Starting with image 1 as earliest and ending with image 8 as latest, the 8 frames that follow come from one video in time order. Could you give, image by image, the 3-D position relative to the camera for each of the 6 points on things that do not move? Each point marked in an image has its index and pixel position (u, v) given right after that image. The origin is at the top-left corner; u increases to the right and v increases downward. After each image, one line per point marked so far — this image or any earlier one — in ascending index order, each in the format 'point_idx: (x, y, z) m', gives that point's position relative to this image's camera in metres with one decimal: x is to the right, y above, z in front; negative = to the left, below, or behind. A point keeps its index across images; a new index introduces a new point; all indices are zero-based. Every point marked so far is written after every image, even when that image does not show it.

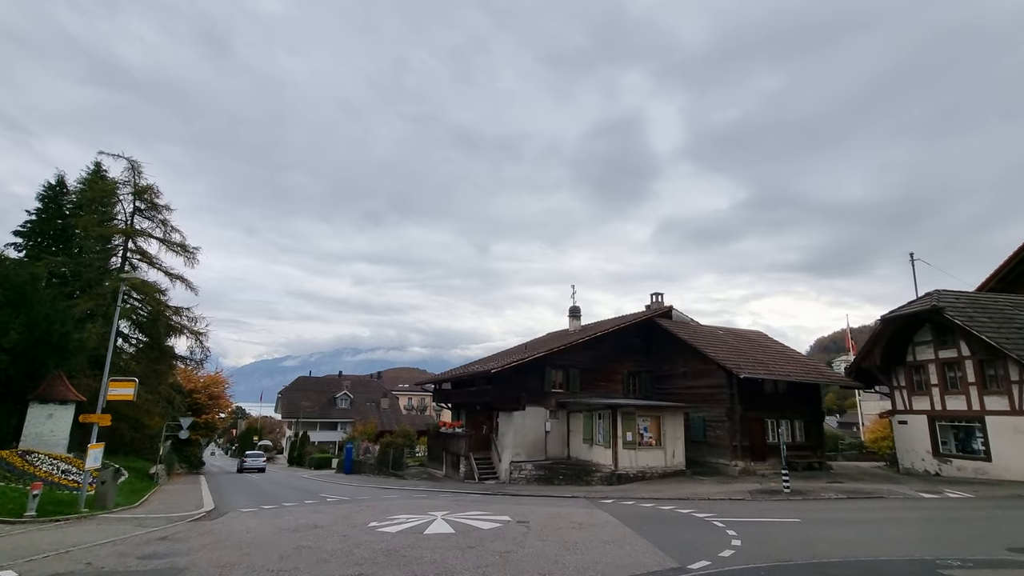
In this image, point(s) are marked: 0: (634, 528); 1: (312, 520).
0: (+2.8, -5.6, +11.4) m
1: (-5.2, -6.1, +12.8) m
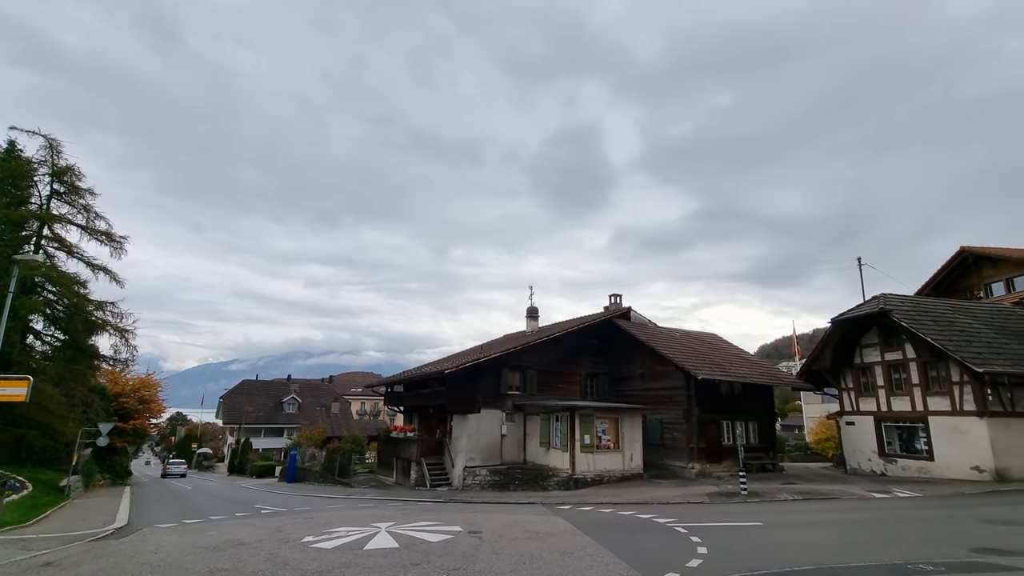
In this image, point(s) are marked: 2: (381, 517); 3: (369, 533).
0: (+1.8, -5.4, +10.7) m
1: (-6.3, -5.8, +11.4) m
2: (-3.8, -6.6, +14.2) m
3: (-3.3, -5.6, +11.2) m
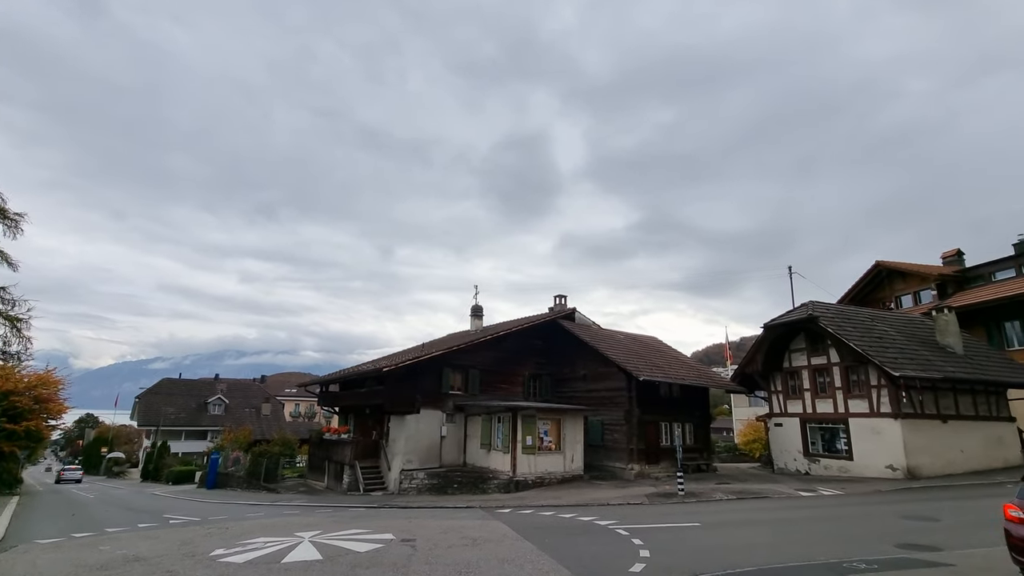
0: (+0.5, -5.2, +10.2) m
1: (-7.7, -5.4, +10.1) m
2: (-5.5, -6.3, +13.1) m
3: (-4.6, -5.3, +10.2) m
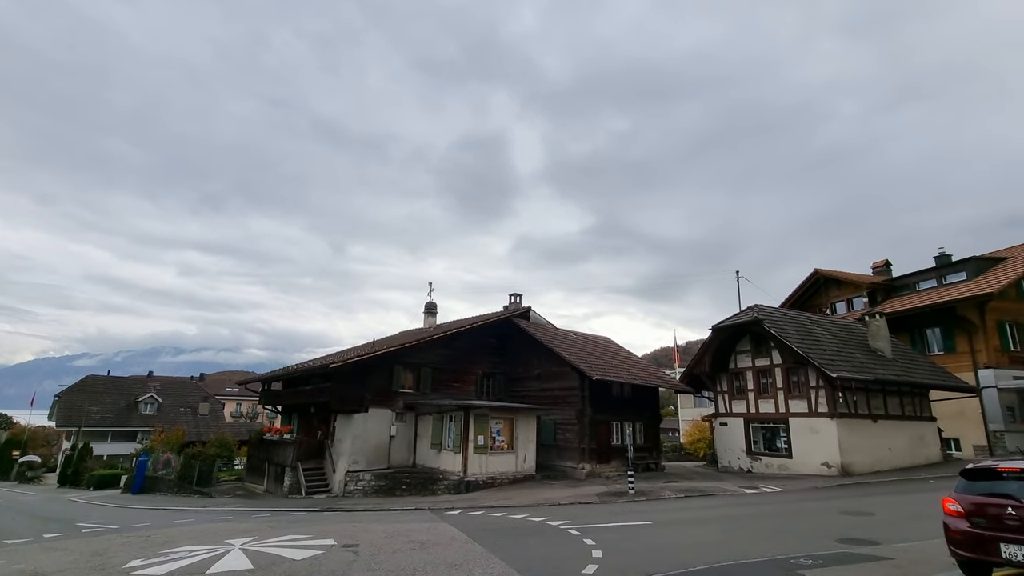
0: (-0.5, -5.1, +9.9) m
1: (-8.7, -5.0, +9.0) m
2: (-6.8, -6.0, +12.2) m
3: (-5.6, -5.0, +9.4) m
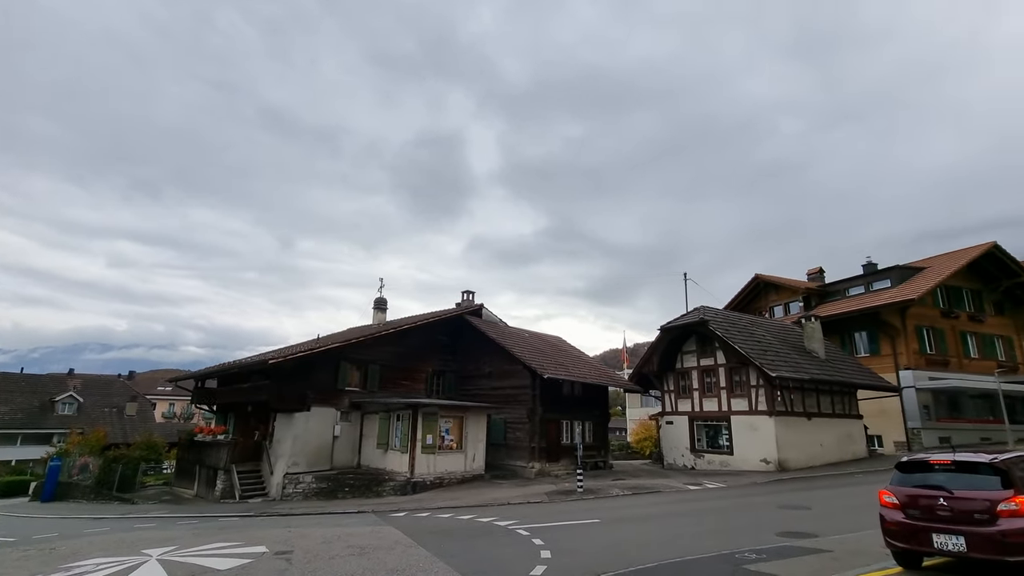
0: (-1.6, -5.0, +9.5) m
1: (-9.6, -4.7, +7.8) m
2: (-8.0, -5.7, +11.2) m
3: (-6.6, -4.8, +8.5) m
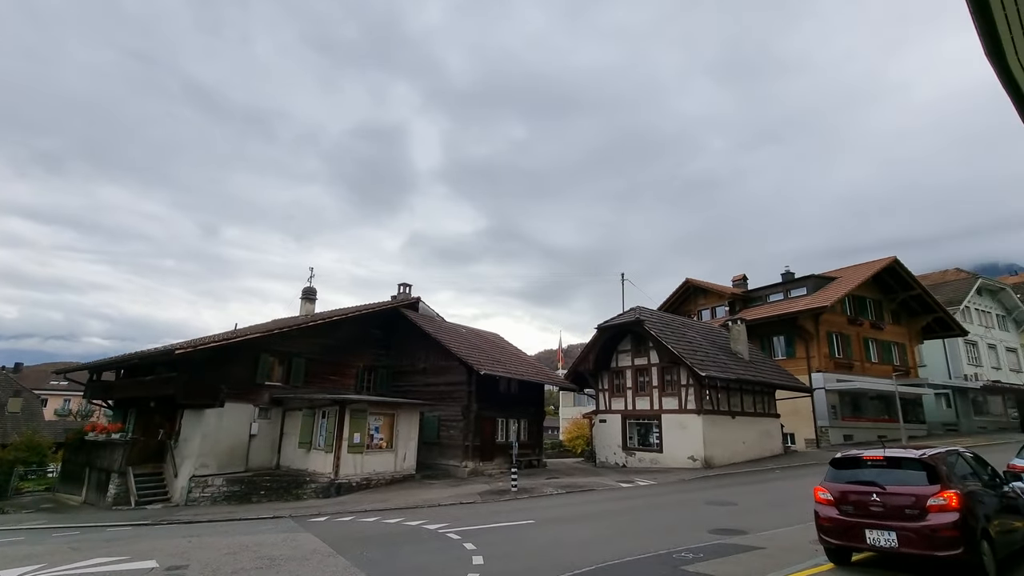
0: (-2.8, -4.7, +8.6) m
1: (-10.5, -4.2, +6.0) m
2: (-9.4, -5.2, +9.6) m
3: (-7.6, -4.3, +7.1) m
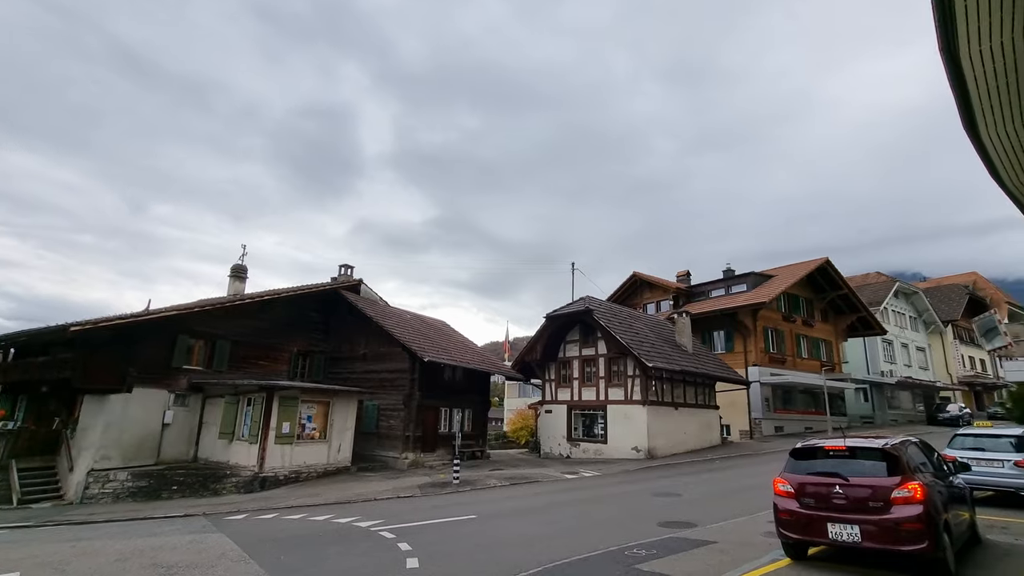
0: (-3.8, -4.2, +7.6) m
1: (-11.1, -3.5, +4.1) m
2: (-10.5, -4.5, +7.8) m
3: (-8.4, -3.7, +5.5) m
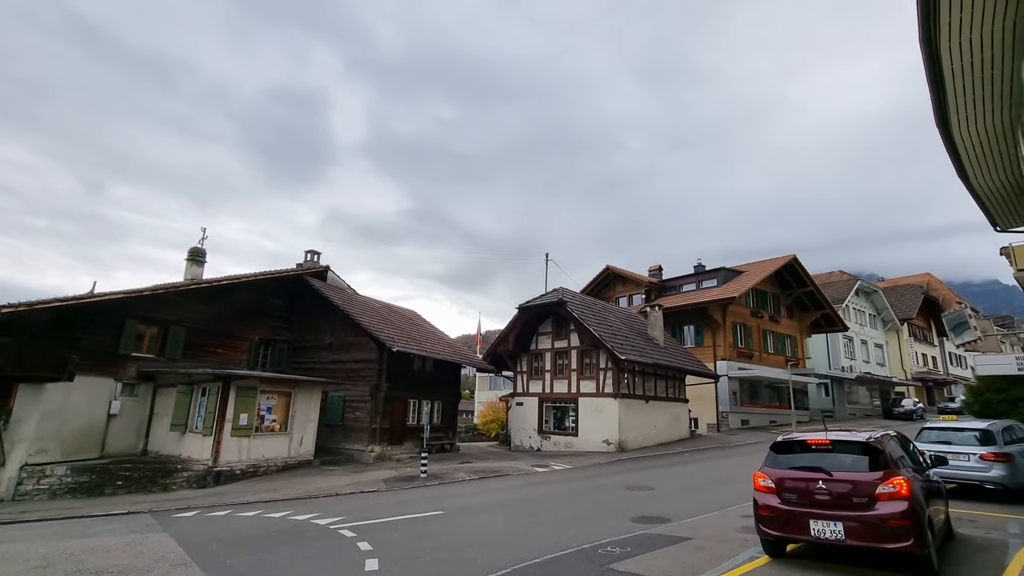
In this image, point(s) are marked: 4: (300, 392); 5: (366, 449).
0: (-4.2, -3.9, +6.9) m
1: (-11.4, -3.1, +3.1) m
2: (-11.0, -4.0, +6.8) m
3: (-8.7, -3.3, +4.6) m
4: (-7.8, -3.8, +18.1) m
5: (-5.9, -6.5, +20.1) m
